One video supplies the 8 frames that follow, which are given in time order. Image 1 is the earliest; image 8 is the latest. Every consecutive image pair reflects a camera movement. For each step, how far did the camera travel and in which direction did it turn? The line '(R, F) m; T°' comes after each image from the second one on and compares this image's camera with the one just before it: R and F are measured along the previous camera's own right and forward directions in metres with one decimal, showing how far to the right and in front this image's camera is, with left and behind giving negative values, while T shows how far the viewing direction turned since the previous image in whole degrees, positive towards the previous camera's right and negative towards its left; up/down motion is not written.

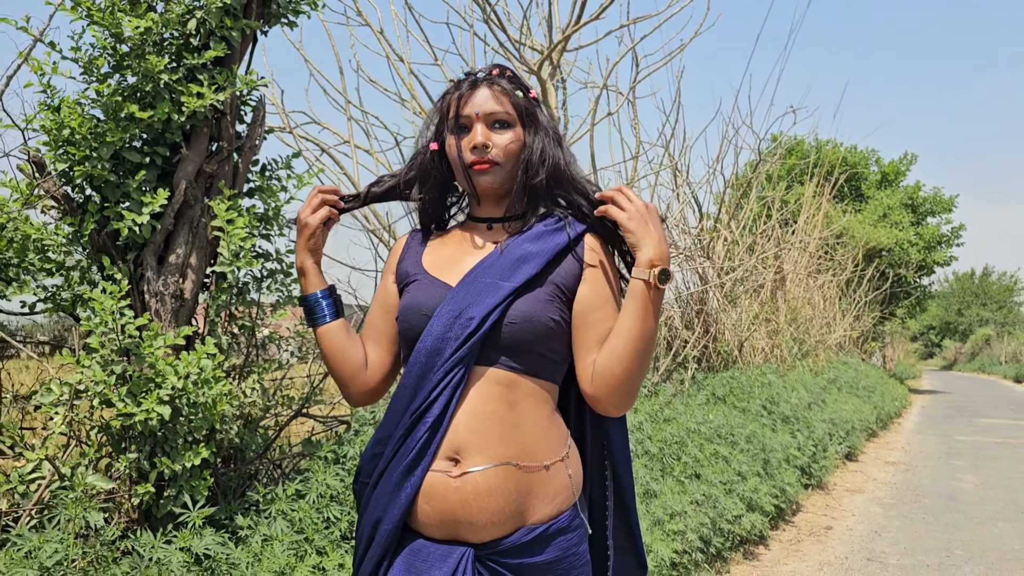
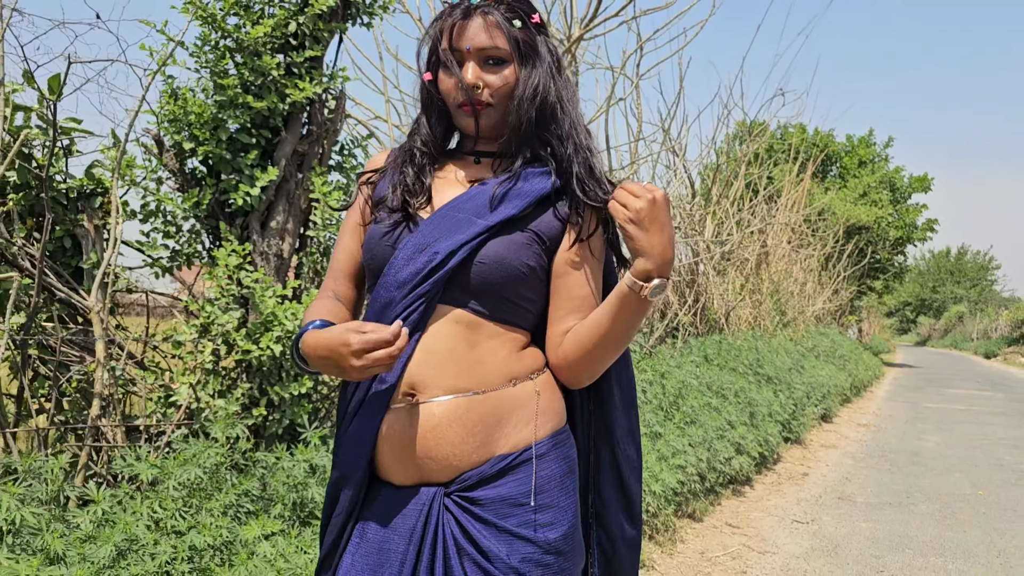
(-0.3, -0.6) m; +1°
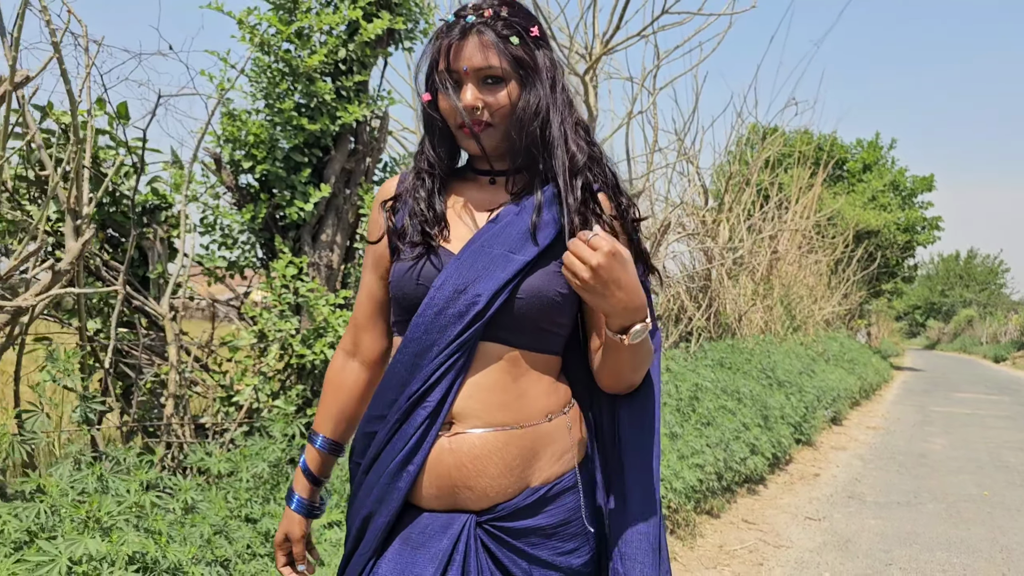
(-0.1, -0.3) m; -1°
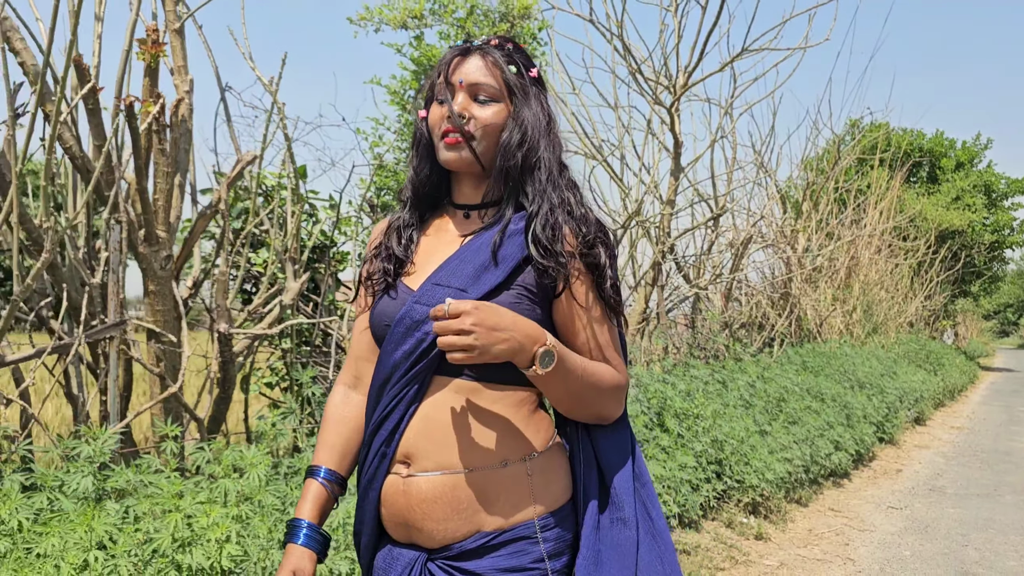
(-0.2, -0.7) m; -5°
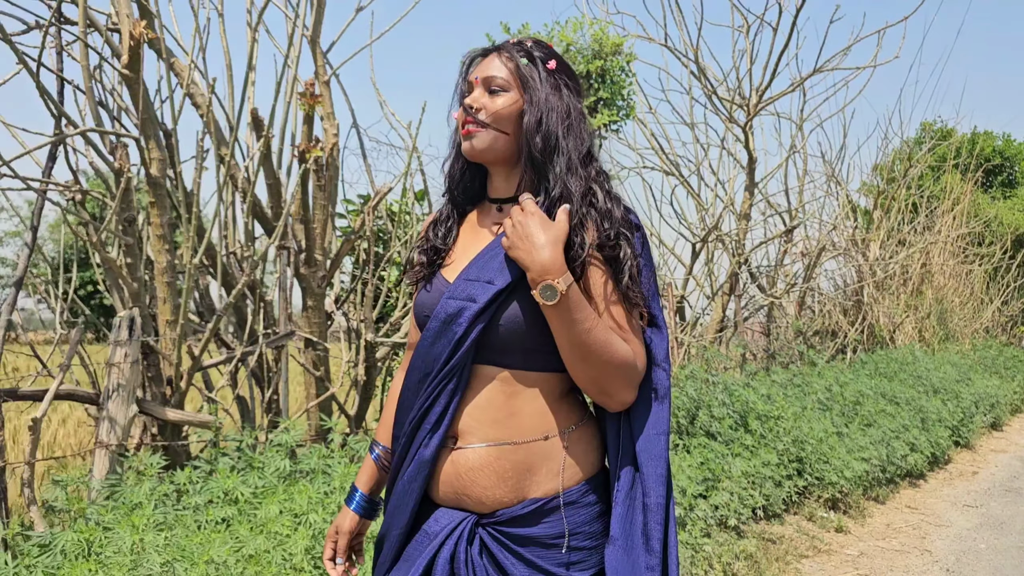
(-0.2, -0.5) m; -4°
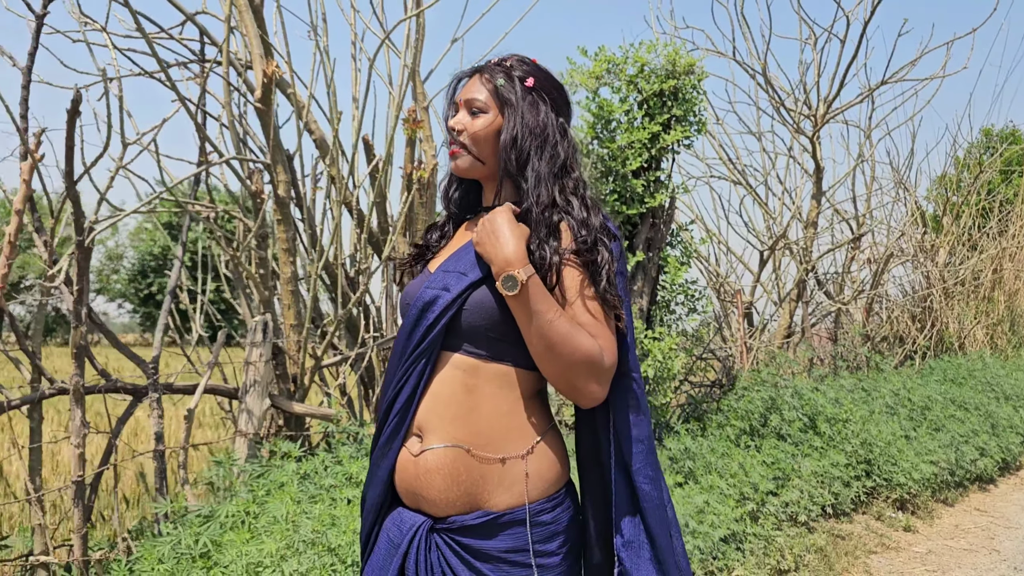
(-0.1, -0.3) m; -4°
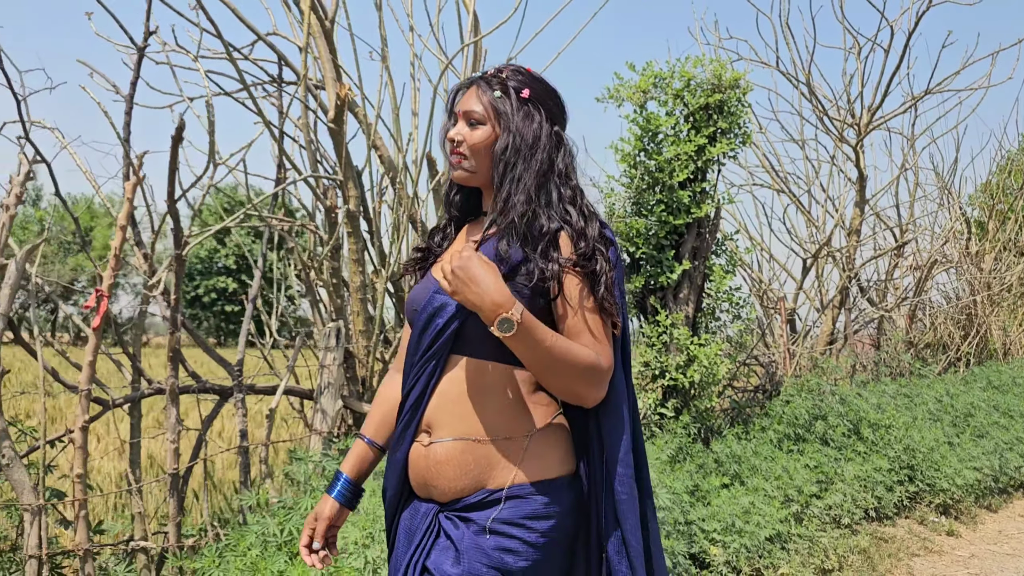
(-0.1, -0.2) m; -2°
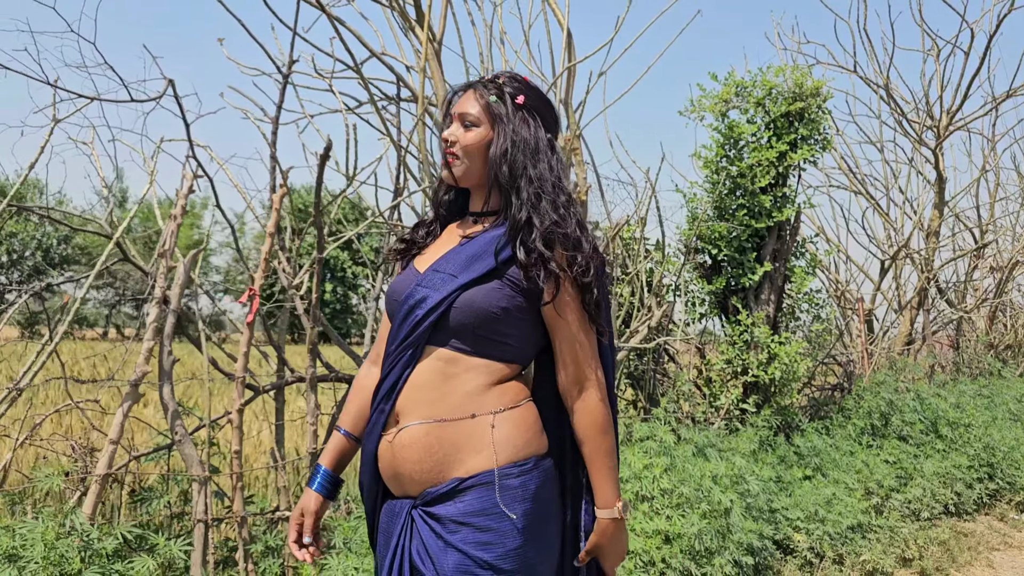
(-0.2, -0.3) m; -4°
